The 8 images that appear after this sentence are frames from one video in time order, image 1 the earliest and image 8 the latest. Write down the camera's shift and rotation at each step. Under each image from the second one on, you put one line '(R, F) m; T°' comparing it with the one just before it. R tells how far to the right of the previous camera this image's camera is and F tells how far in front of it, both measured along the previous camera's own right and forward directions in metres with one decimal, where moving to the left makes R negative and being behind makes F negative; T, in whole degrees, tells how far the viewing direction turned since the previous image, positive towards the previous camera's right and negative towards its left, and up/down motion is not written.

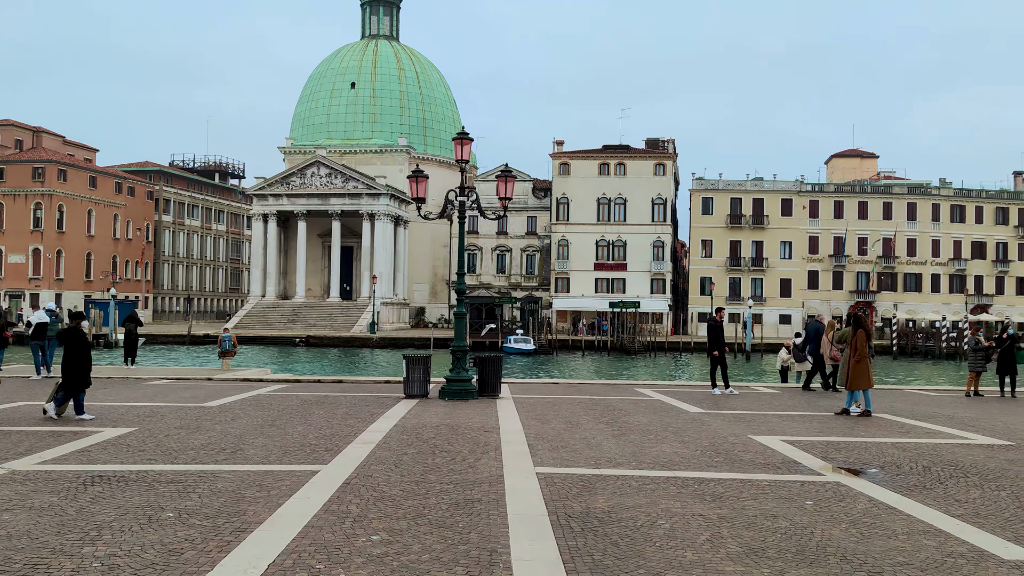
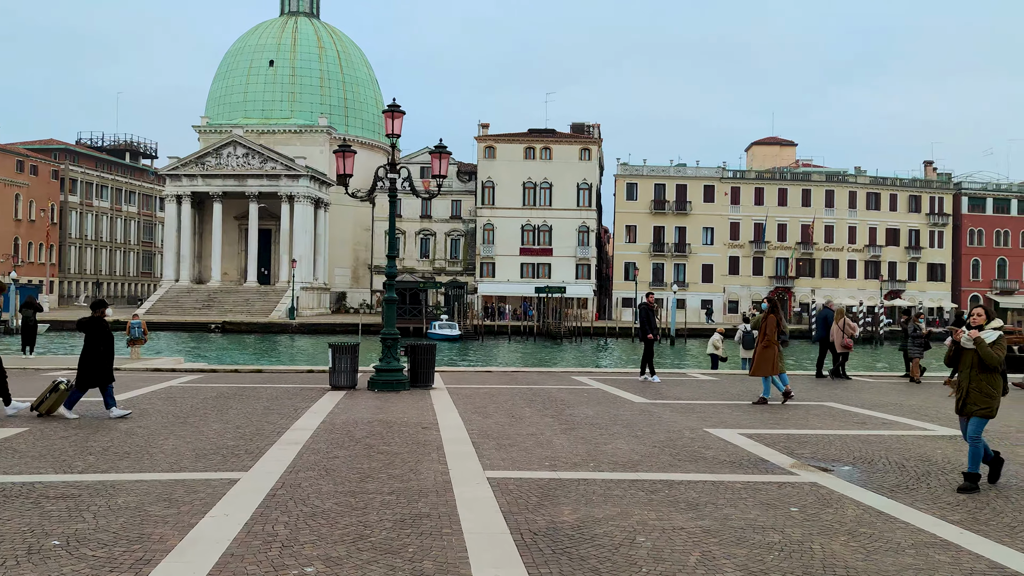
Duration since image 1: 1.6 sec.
(-0.2, +0.9) m; +5°
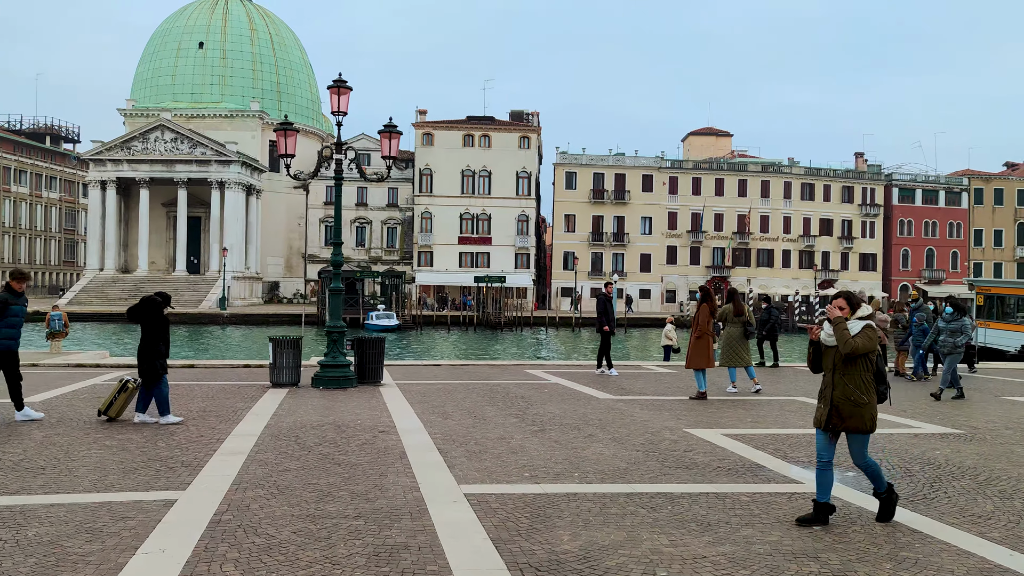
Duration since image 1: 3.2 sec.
(-0.3, +0.9) m; +4°
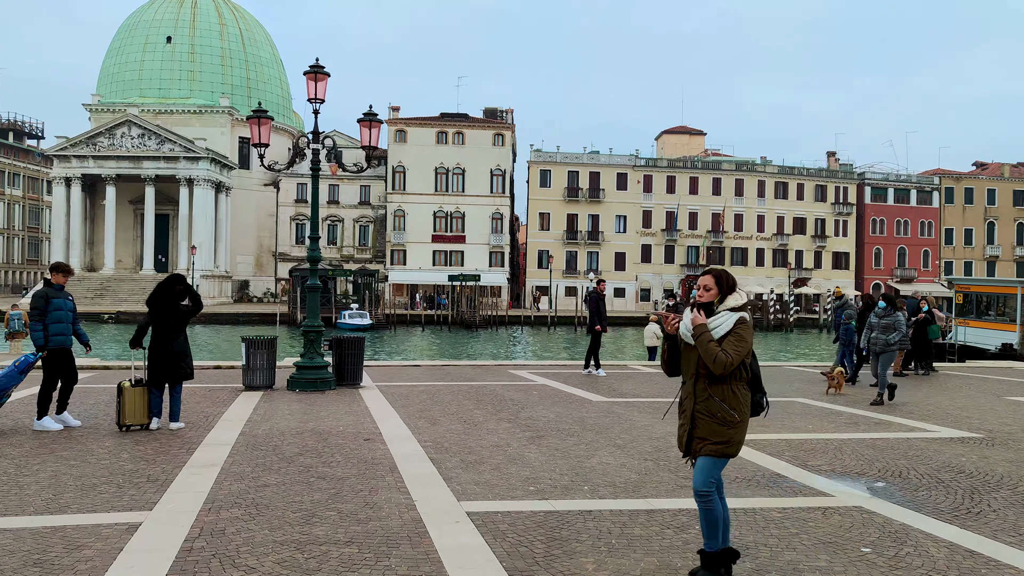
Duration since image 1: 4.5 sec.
(-0.2, +0.7) m; +2°
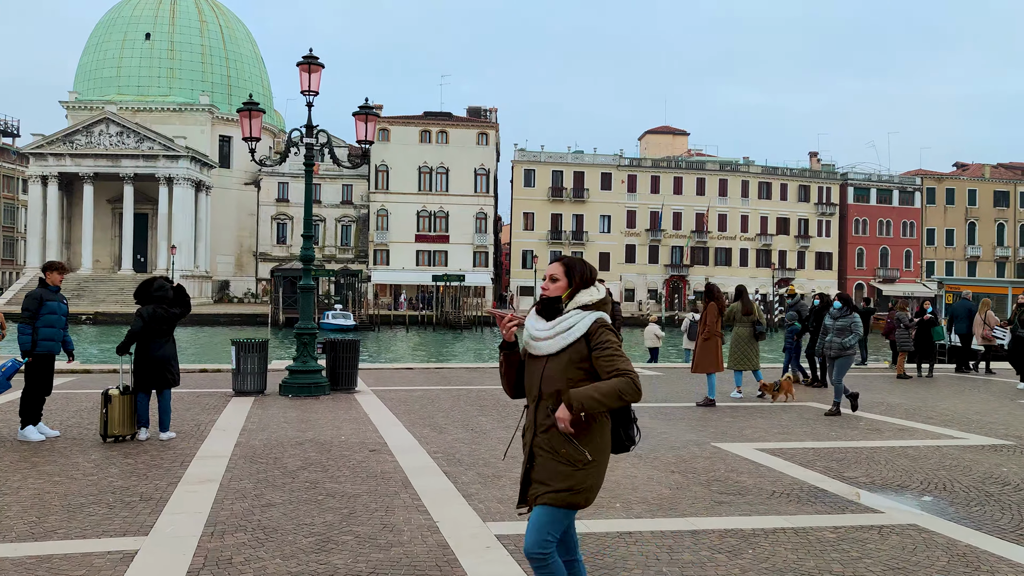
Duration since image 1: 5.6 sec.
(-0.3, +0.5) m; +1°
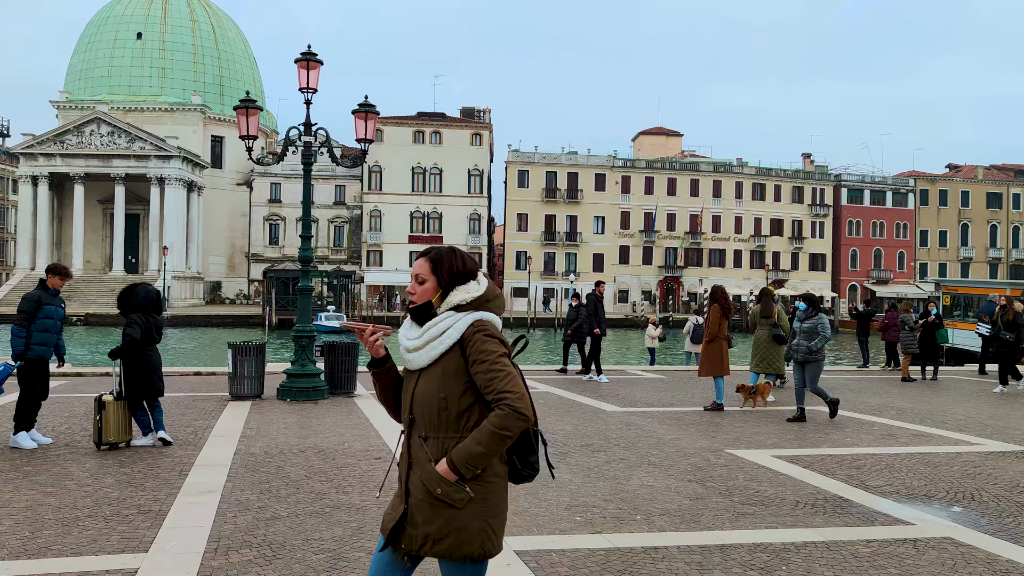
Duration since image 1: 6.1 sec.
(-0.2, +0.3) m; 0°
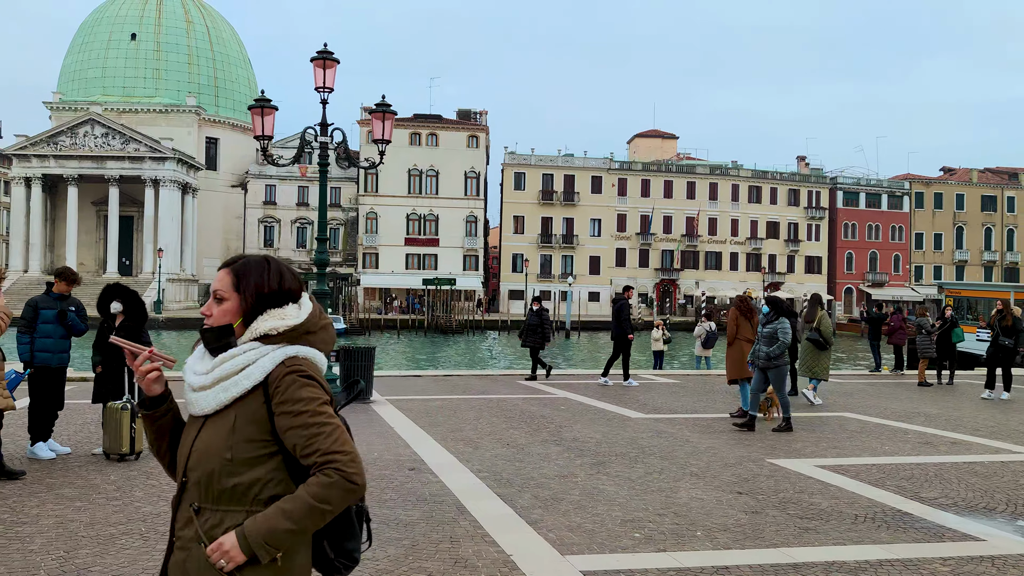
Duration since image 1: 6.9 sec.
(-0.4, +0.2) m; 0°
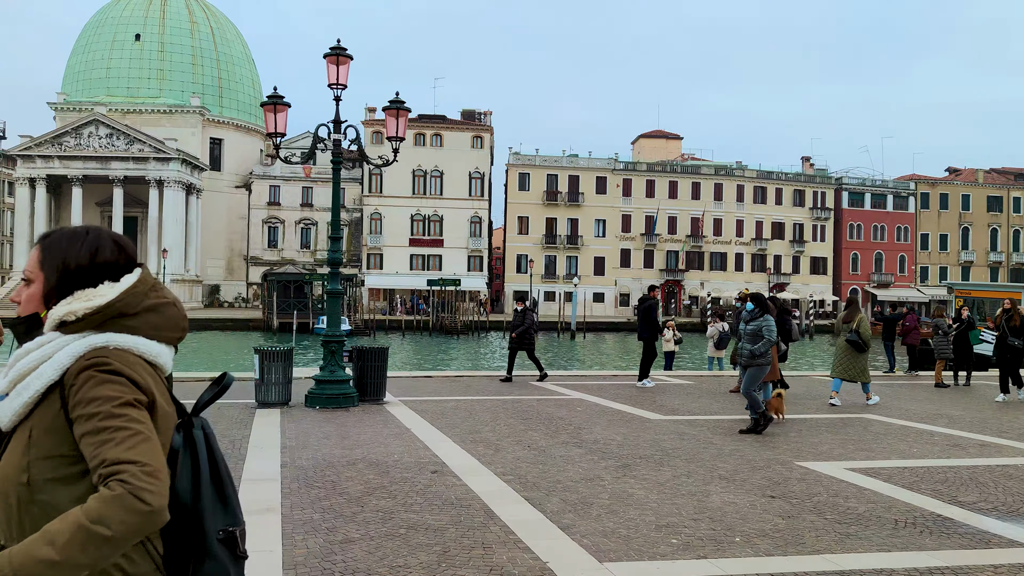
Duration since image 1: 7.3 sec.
(-0.2, +0.2) m; 0°
